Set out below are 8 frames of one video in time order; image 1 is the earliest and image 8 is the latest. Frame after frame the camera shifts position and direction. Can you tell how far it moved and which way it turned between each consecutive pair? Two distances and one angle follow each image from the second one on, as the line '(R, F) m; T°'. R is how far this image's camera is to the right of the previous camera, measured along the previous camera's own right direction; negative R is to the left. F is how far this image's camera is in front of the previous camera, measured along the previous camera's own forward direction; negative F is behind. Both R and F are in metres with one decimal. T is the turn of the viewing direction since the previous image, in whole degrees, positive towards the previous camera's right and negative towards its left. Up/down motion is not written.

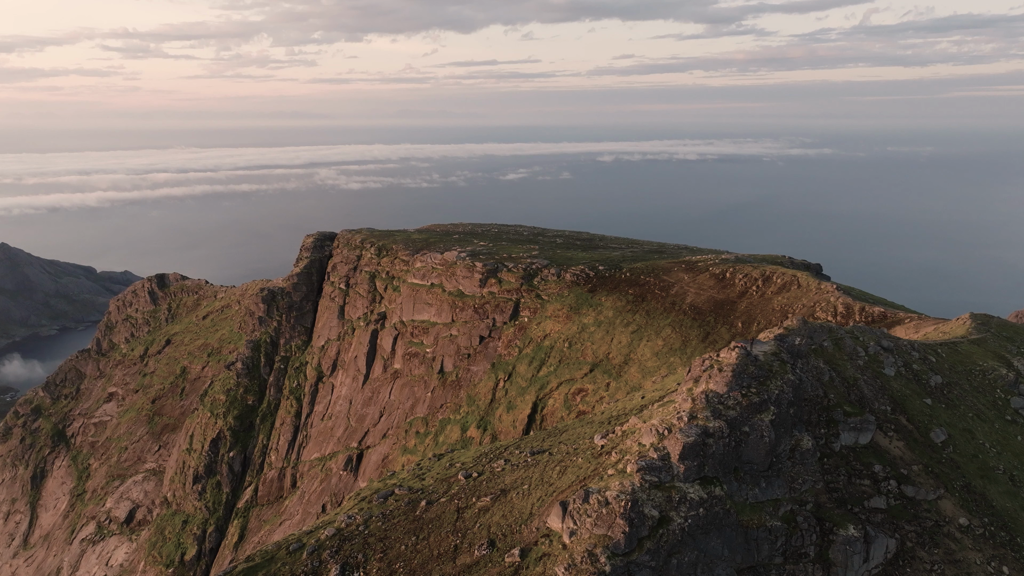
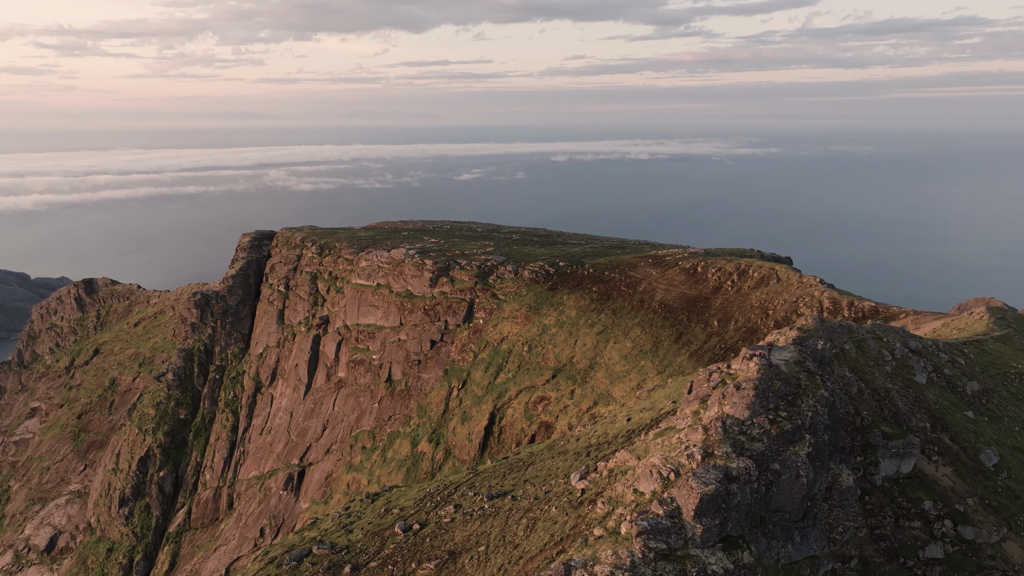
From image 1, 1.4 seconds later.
(+0.3, +9.6) m; +4°
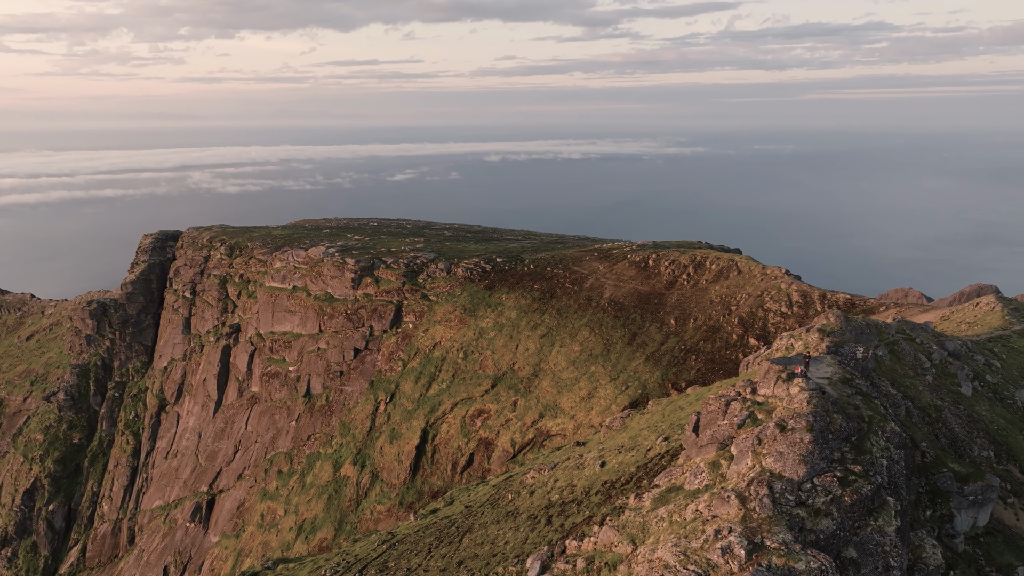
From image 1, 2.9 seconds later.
(+0.5, +10.4) m; +5°
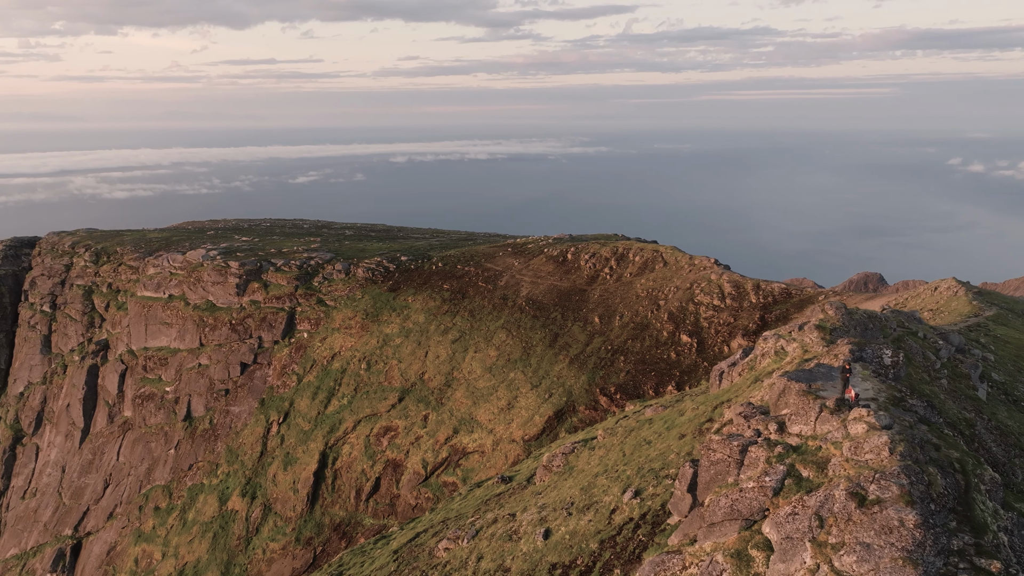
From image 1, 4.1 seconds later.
(+0.4, +8.0) m; +7°
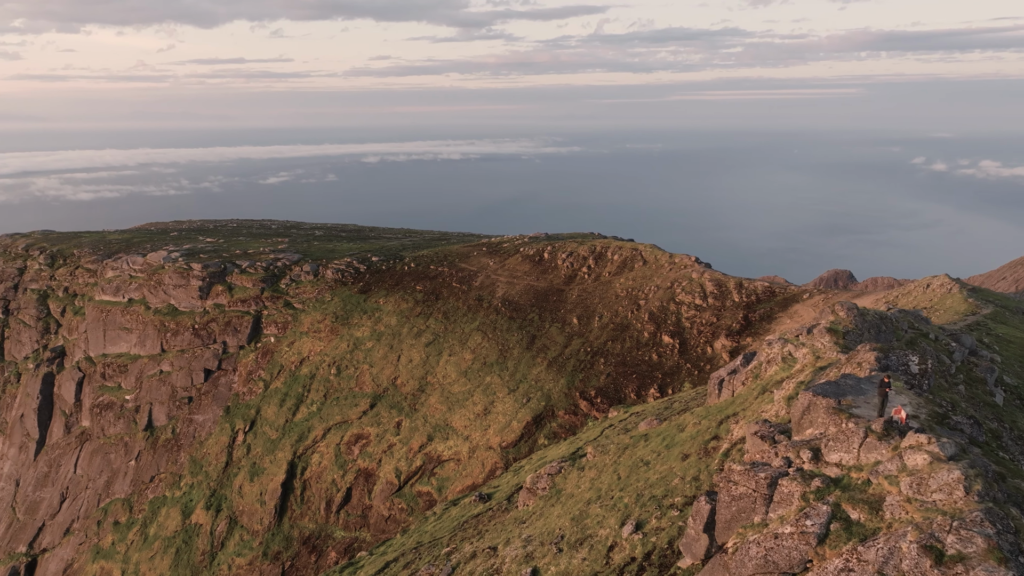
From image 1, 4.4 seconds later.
(-0.1, +2.4) m; +2°
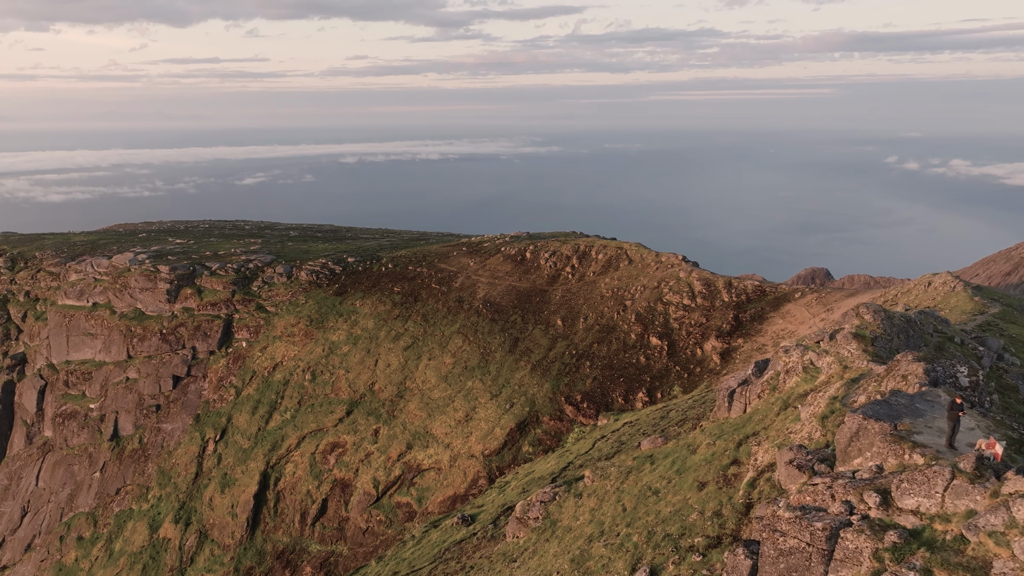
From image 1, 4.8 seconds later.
(-0.2, +2.4) m; +2°
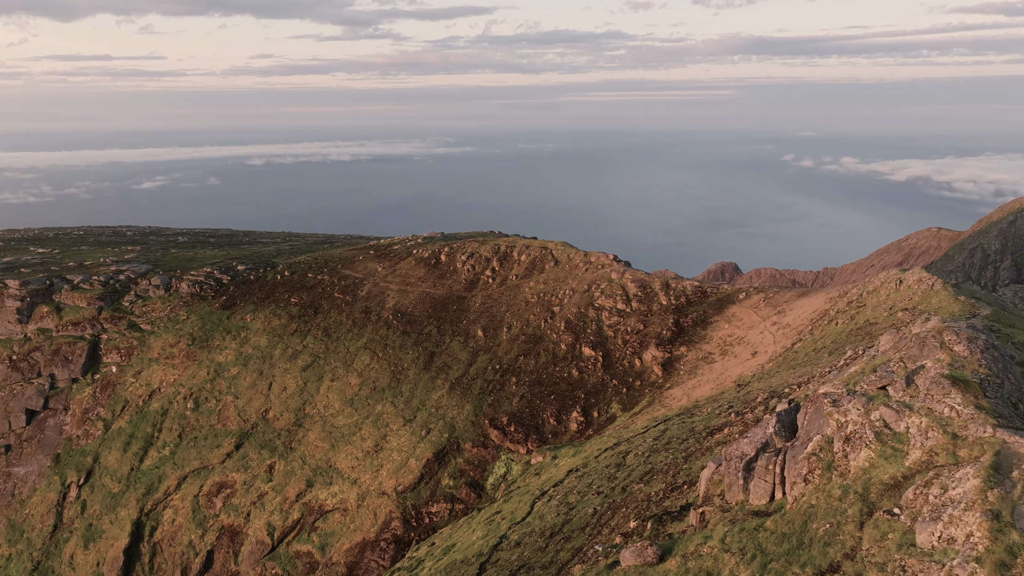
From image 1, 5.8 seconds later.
(+0.3, +7.1) m; +7°
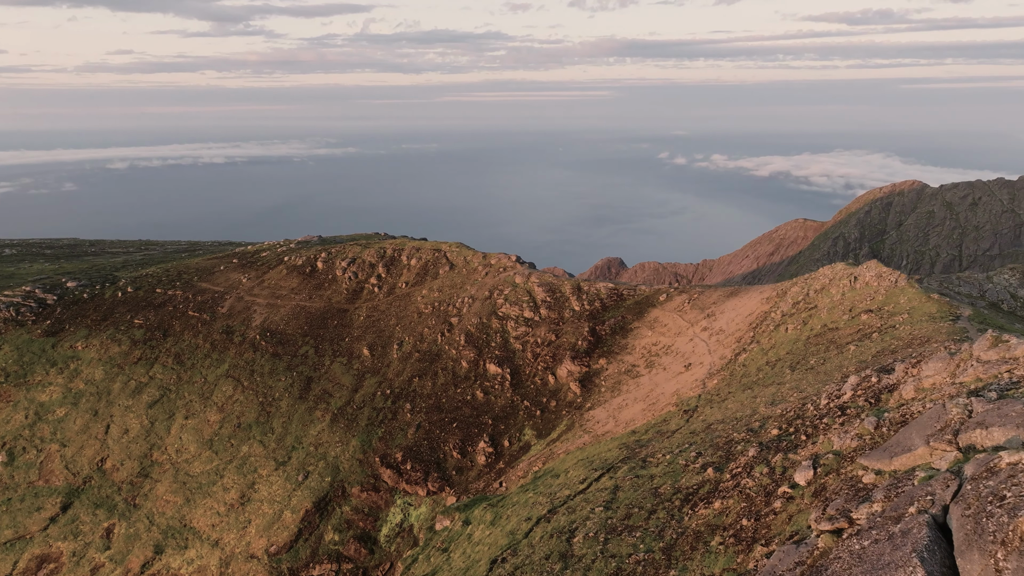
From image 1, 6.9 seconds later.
(0.0, +7.1) m; +9°
